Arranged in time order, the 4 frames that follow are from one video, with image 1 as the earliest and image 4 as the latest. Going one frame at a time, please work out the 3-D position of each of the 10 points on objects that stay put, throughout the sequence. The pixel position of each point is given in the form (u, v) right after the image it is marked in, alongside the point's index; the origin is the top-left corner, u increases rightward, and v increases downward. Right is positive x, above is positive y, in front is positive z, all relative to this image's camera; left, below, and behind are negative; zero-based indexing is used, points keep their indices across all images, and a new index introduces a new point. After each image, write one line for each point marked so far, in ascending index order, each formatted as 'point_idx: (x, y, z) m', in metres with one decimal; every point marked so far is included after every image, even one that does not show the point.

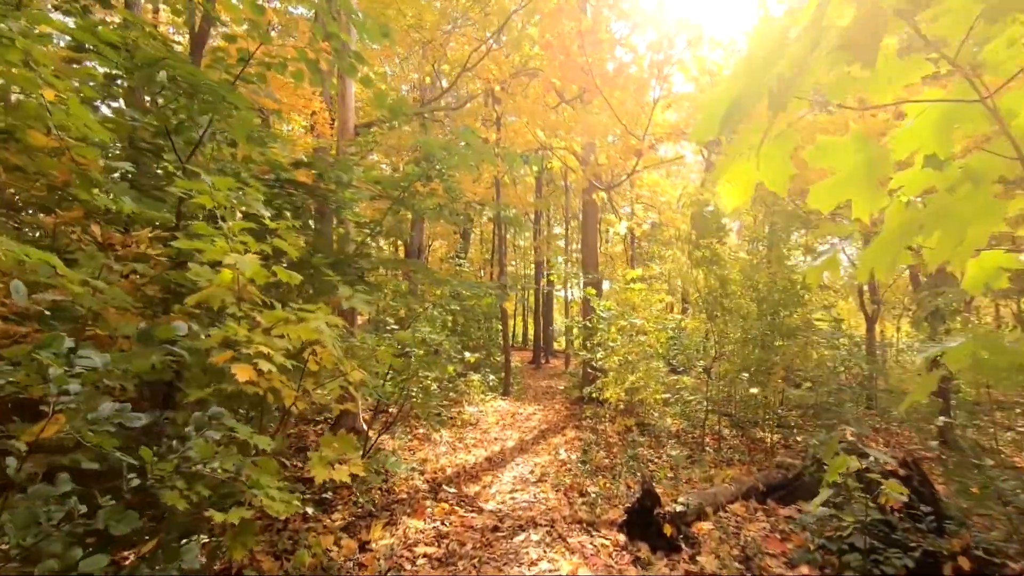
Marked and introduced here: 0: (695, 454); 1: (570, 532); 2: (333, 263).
0: (+2.0, -1.8, +5.8) m
1: (+0.4, -1.6, +3.4) m
2: (-1.3, +0.2, +3.8) m
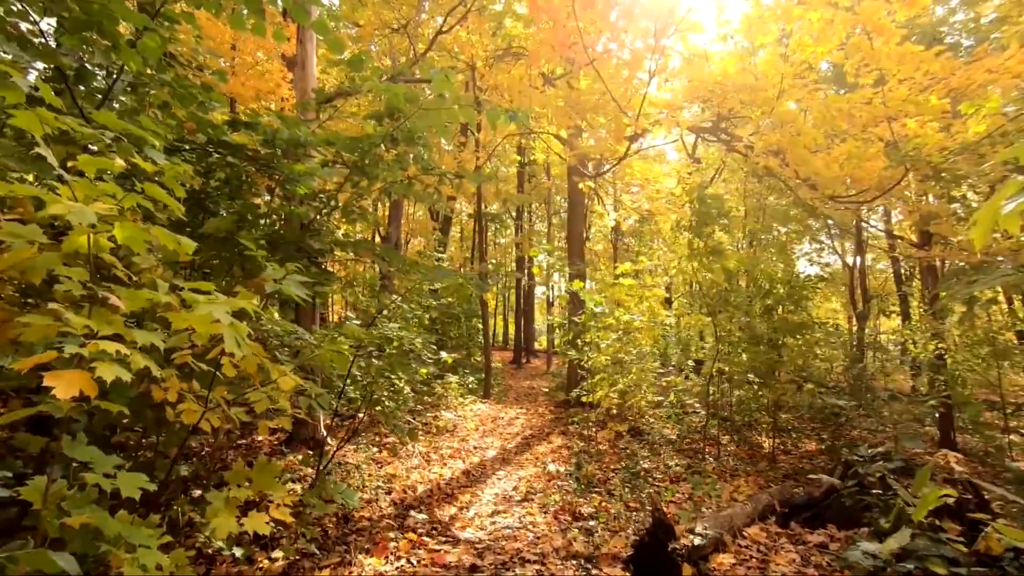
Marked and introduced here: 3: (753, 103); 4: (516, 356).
0: (+1.8, -1.8, +5.3) m
1: (+0.3, -1.5, +2.8) m
2: (-1.4, +0.3, +3.1) m
3: (+2.7, +2.1, +6.0) m
4: (+0.1, -2.3, +17.7) m
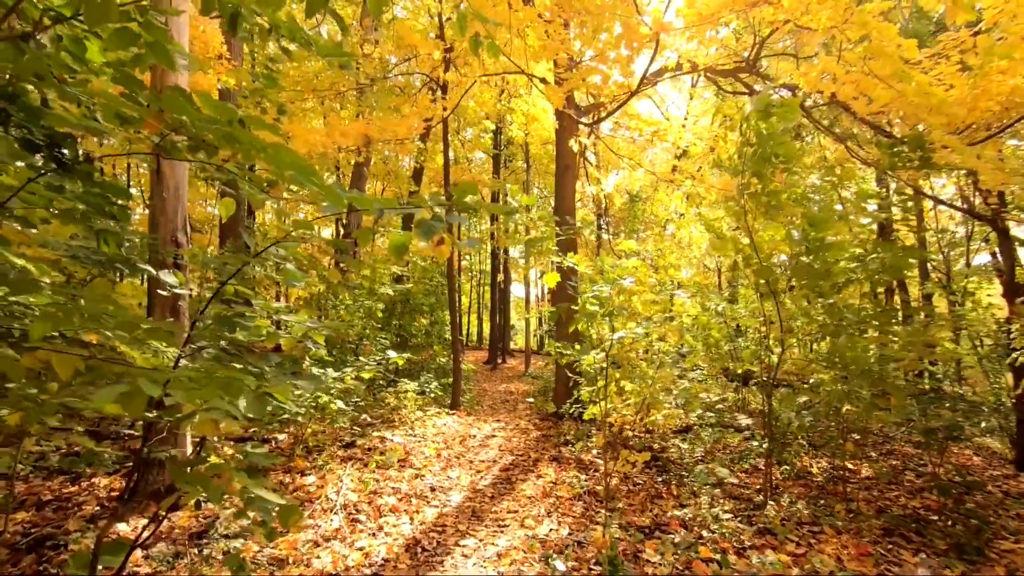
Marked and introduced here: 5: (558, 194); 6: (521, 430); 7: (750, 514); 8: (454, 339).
0: (+1.6, -1.5, +3.6) m
1: (+0.2, -1.3, +1.0) m
2: (-1.4, +0.5, +1.3) m
3: (+2.5, +2.3, +4.3) m
4: (-0.6, -2.0, +15.9) m
5: (+0.7, +1.4, +7.7) m
6: (+0.1, -1.7, +6.4) m
7: (+1.7, -1.6, +3.7) m
8: (-0.9, -0.8, +8.1) m
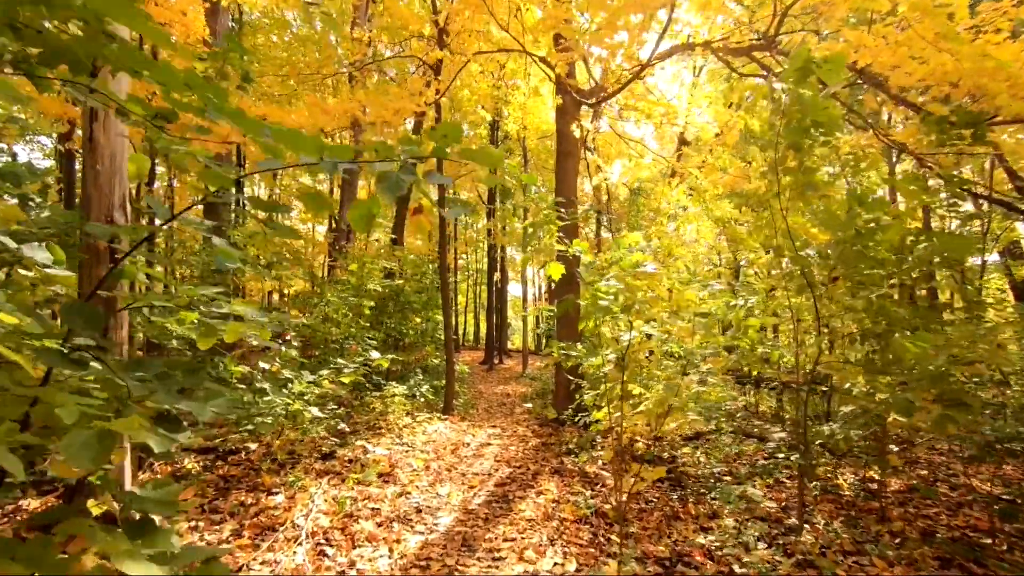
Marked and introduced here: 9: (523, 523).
0: (+1.6, -1.5, +3.1) m
1: (+0.2, -1.2, +0.5) m
2: (-1.4, +0.5, +0.8) m
3: (+2.5, +2.4, +3.9) m
4: (-0.7, -2.0, +15.4) m
5: (+0.6, +1.4, +7.2) m
6: (+0.1, -1.7, +5.9) m
7: (+1.6, -1.5, +3.2) m
8: (-0.9, -0.7, +7.6) m
9: (+0.1, -1.5, +3.4) m
